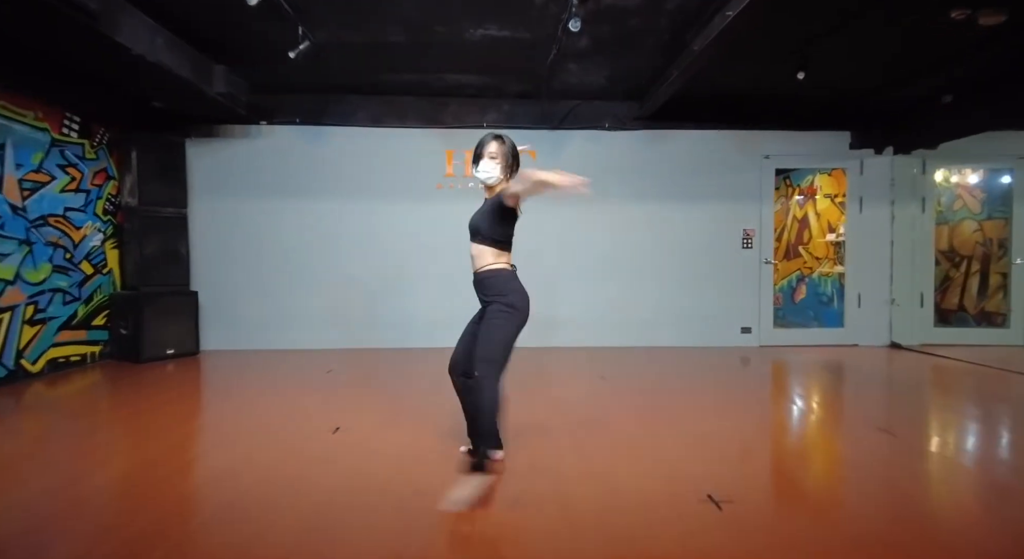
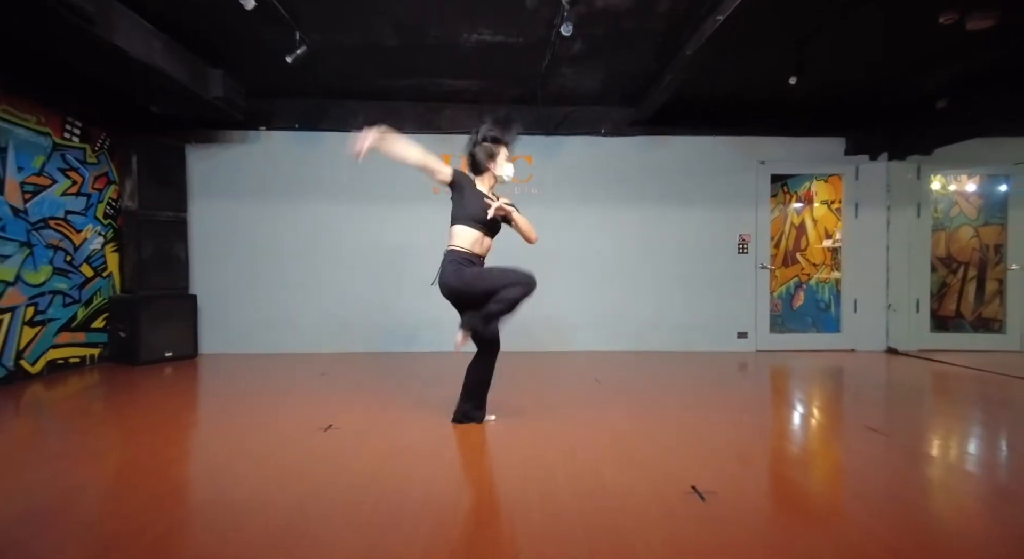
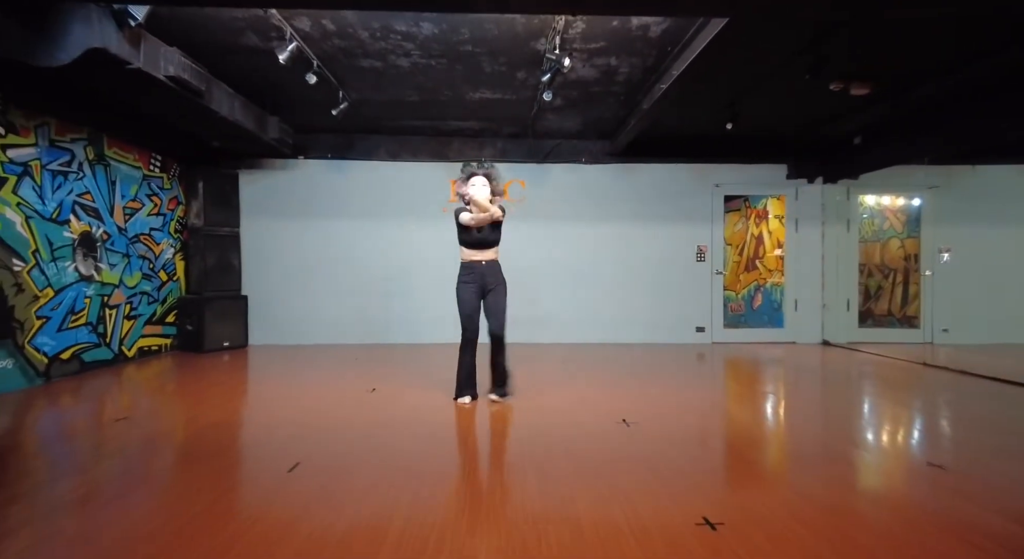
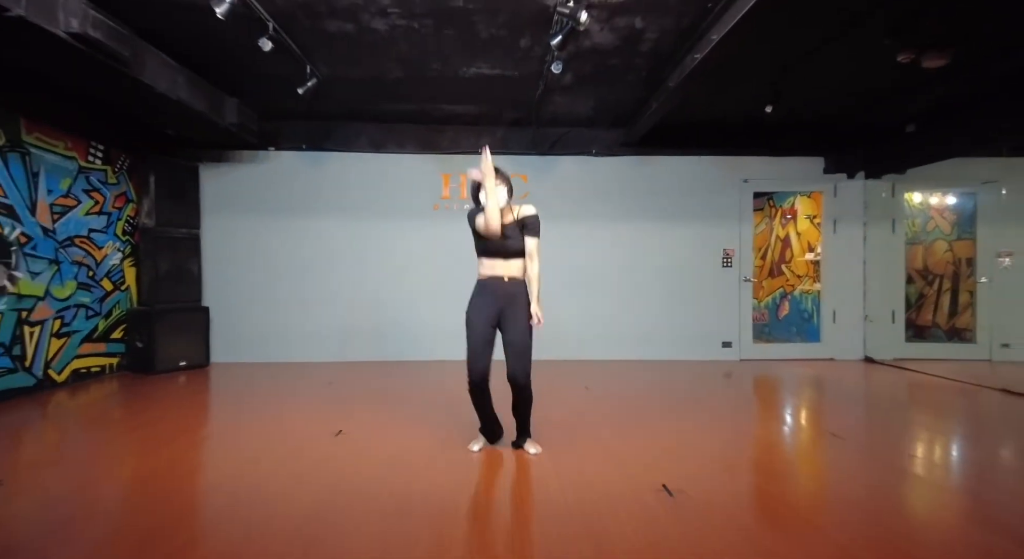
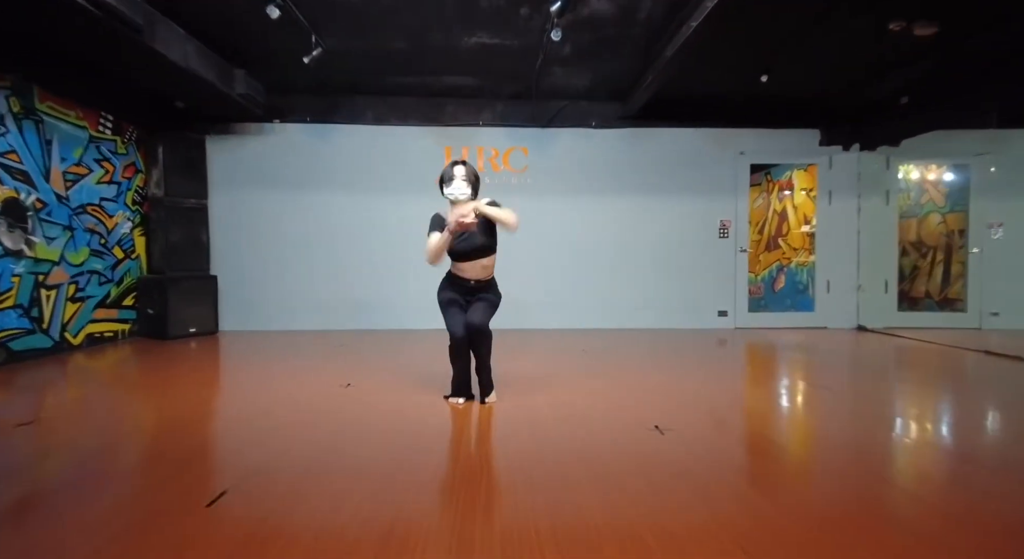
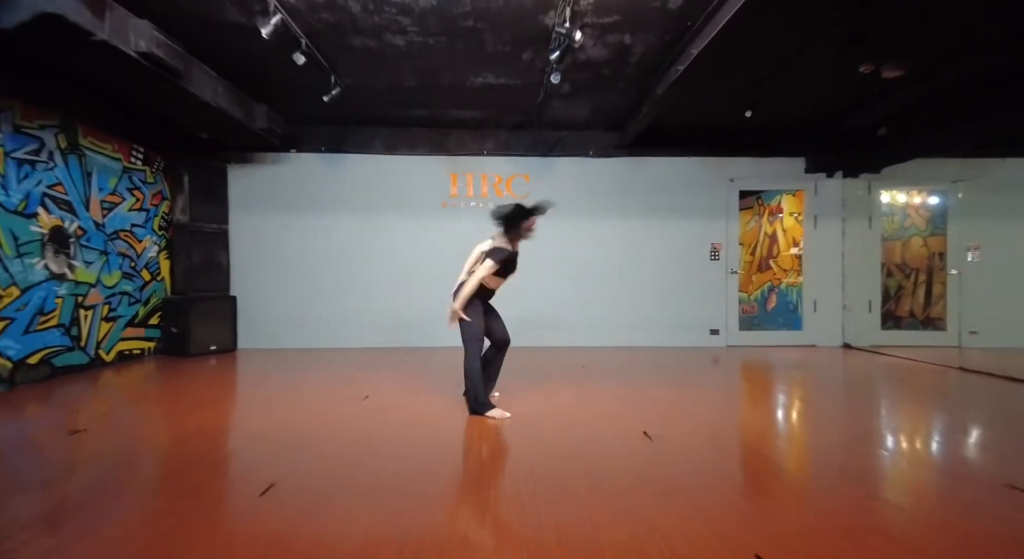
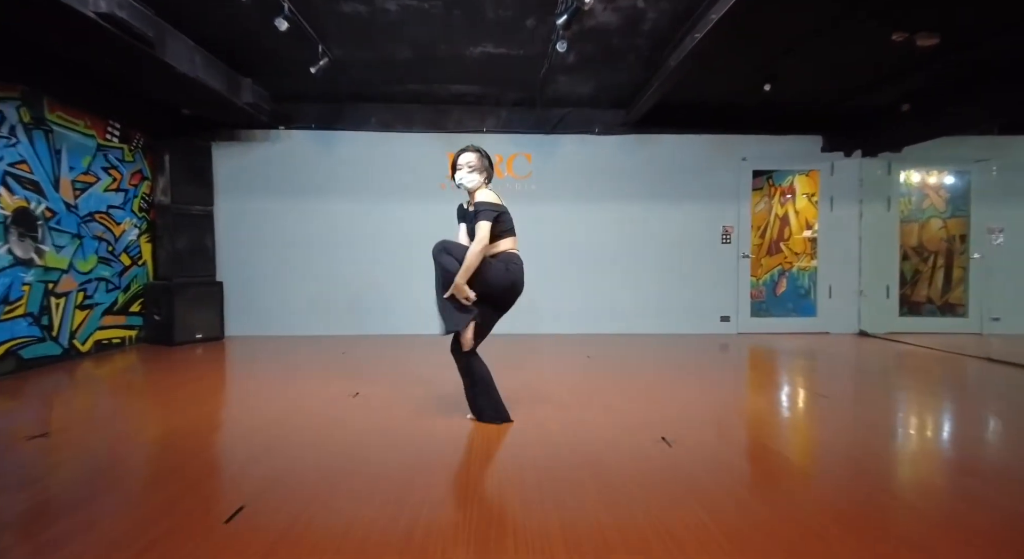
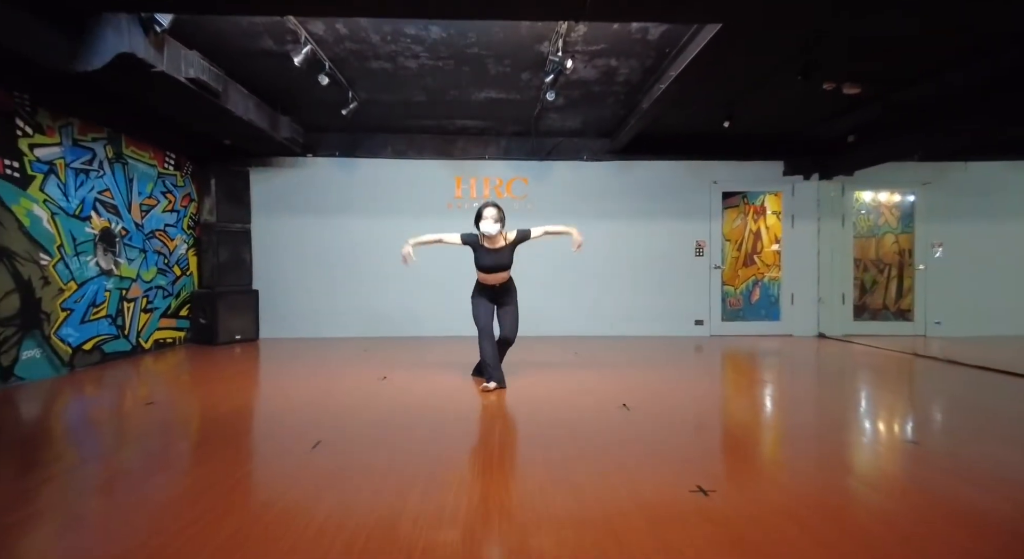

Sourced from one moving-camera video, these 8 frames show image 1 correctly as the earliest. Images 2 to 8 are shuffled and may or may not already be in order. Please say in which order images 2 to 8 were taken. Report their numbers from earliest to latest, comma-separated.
4, 3, 5, 2, 6, 8, 7
